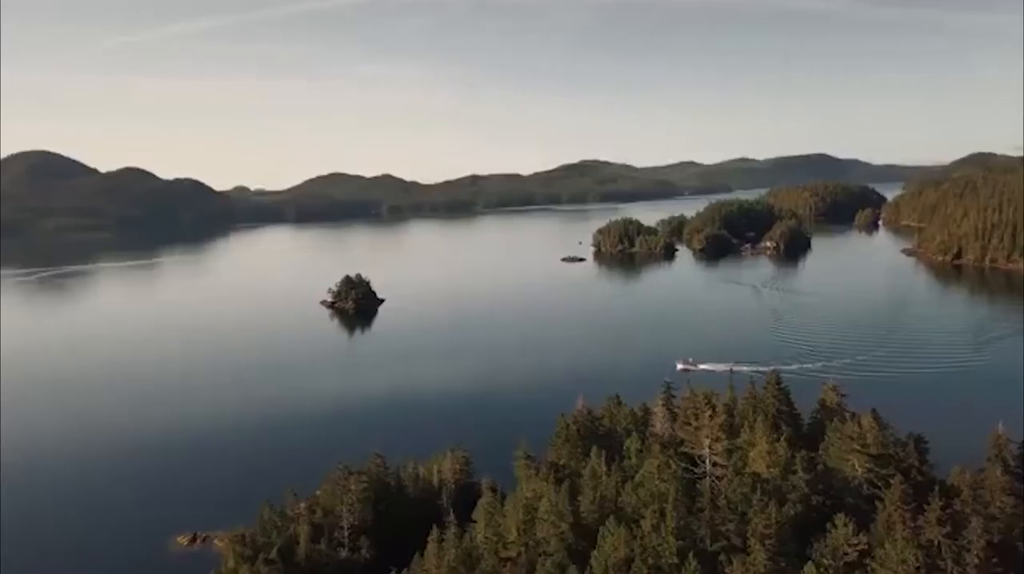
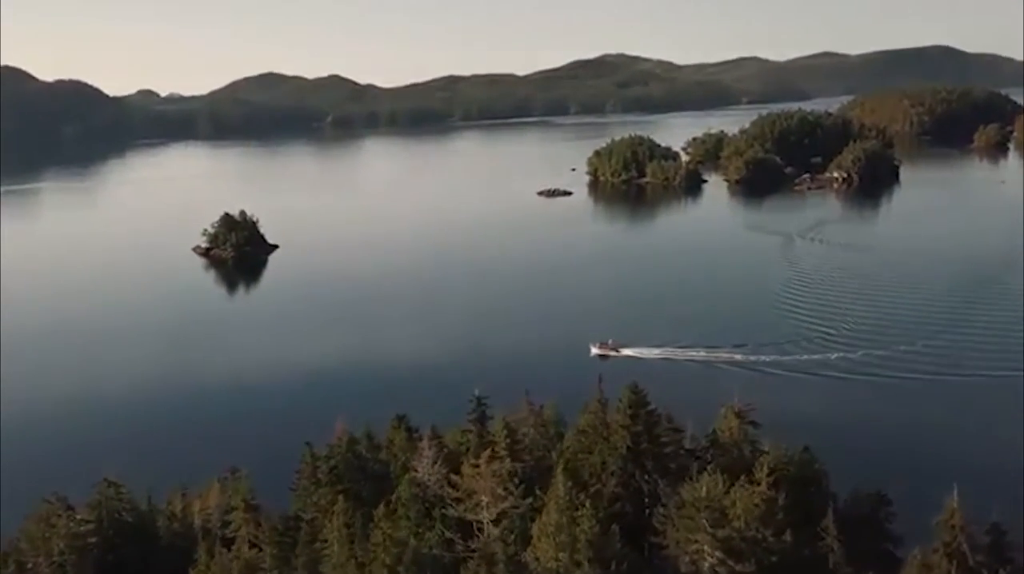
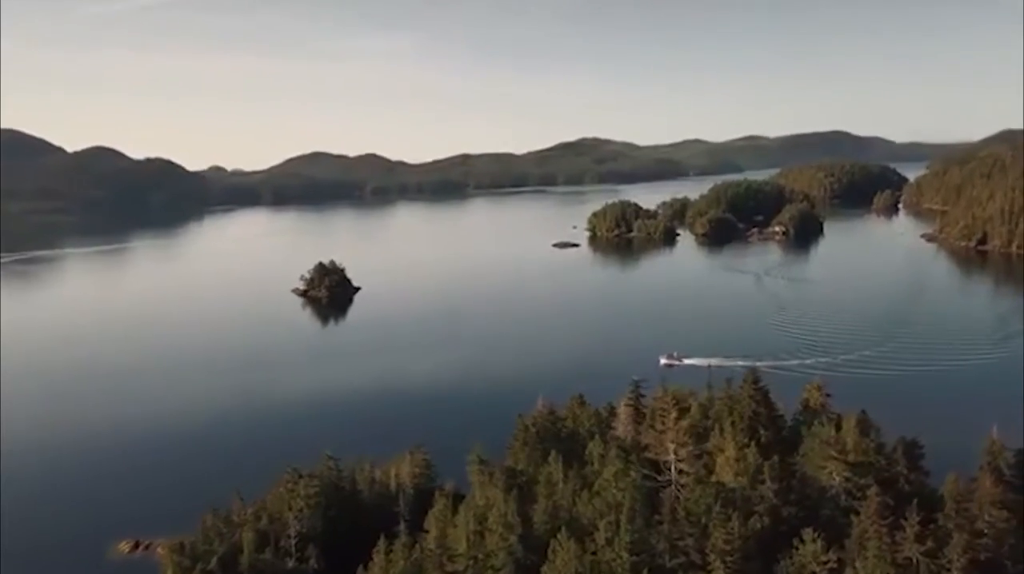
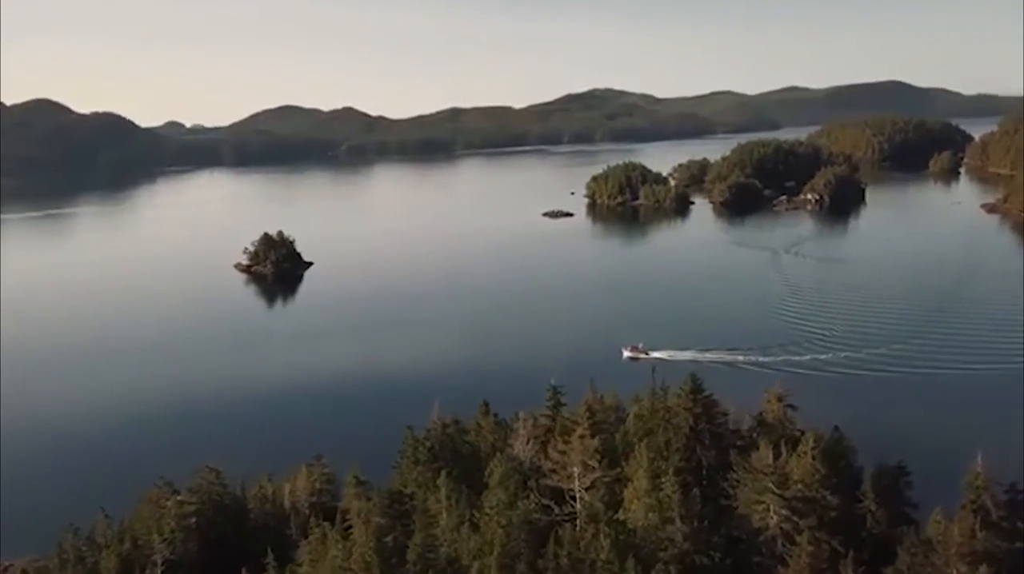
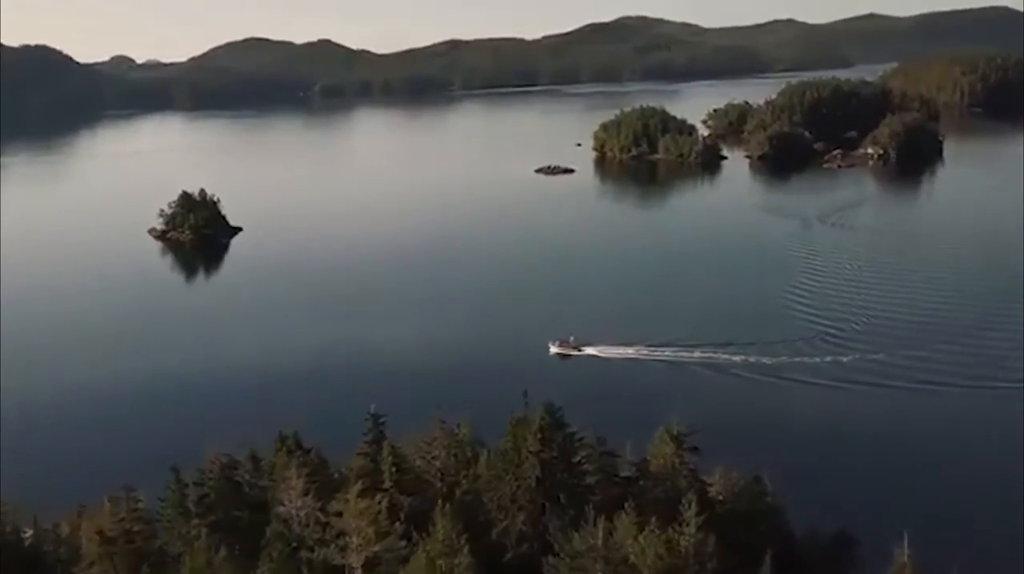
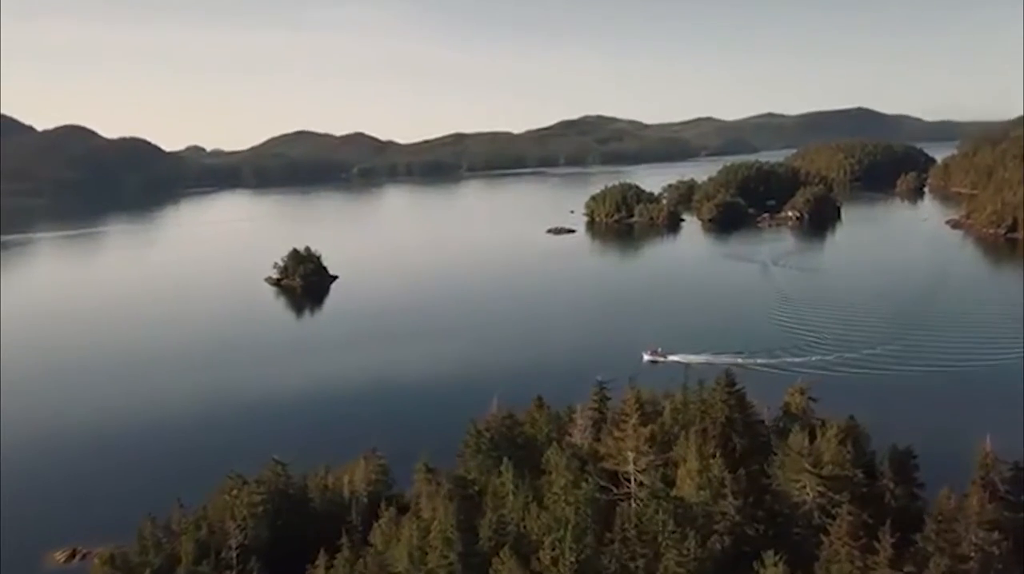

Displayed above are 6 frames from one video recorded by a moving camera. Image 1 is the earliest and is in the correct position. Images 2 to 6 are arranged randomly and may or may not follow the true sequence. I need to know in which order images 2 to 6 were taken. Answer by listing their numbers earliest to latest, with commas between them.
3, 6, 4, 2, 5
